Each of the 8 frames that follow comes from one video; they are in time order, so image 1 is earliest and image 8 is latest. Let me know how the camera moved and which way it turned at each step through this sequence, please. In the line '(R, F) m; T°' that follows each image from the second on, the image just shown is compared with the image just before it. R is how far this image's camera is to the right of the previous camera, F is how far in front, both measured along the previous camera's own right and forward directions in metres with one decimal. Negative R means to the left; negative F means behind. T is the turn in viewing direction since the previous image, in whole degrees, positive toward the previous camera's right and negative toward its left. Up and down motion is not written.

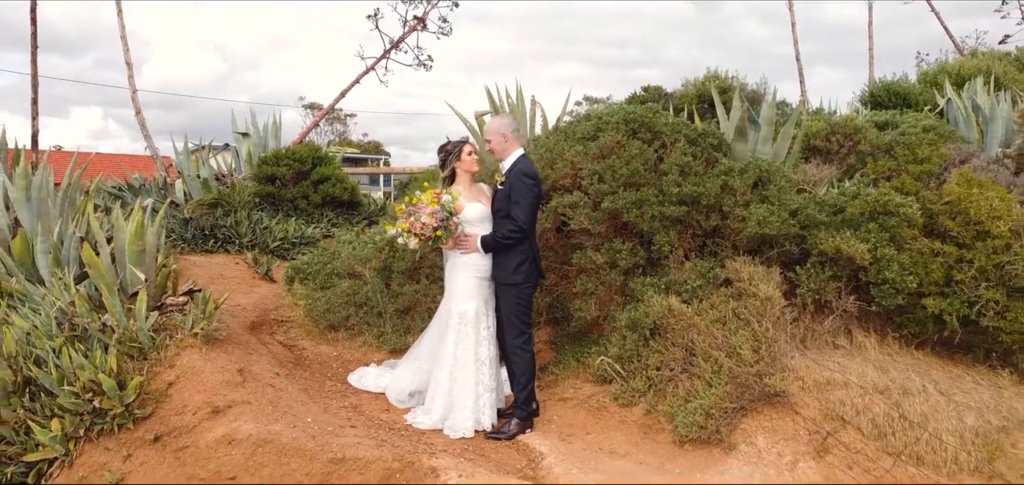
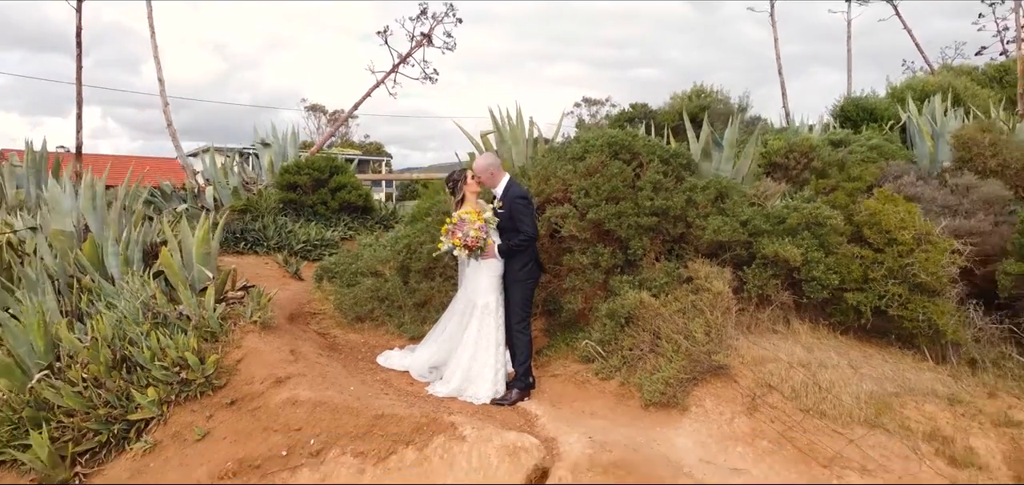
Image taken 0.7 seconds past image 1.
(0.0, -0.7) m; 0°
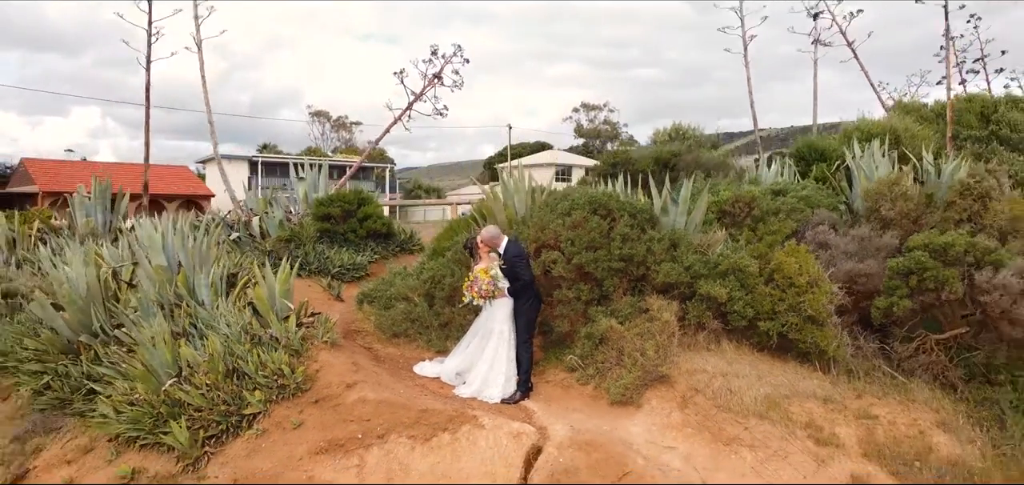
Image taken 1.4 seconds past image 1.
(0.0, -1.3) m; 0°
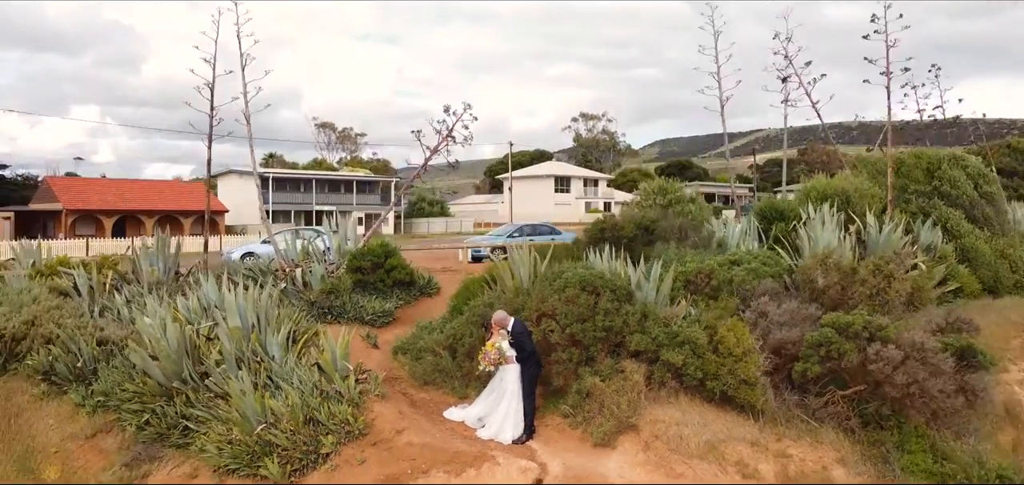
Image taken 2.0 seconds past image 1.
(0.0, -1.5) m; 0°
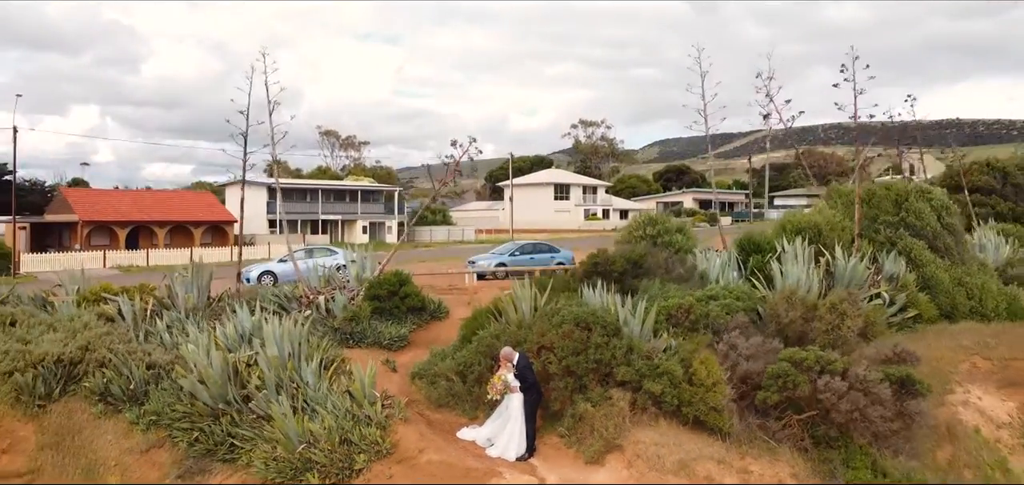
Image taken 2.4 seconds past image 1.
(0.0, -1.1) m; 0°
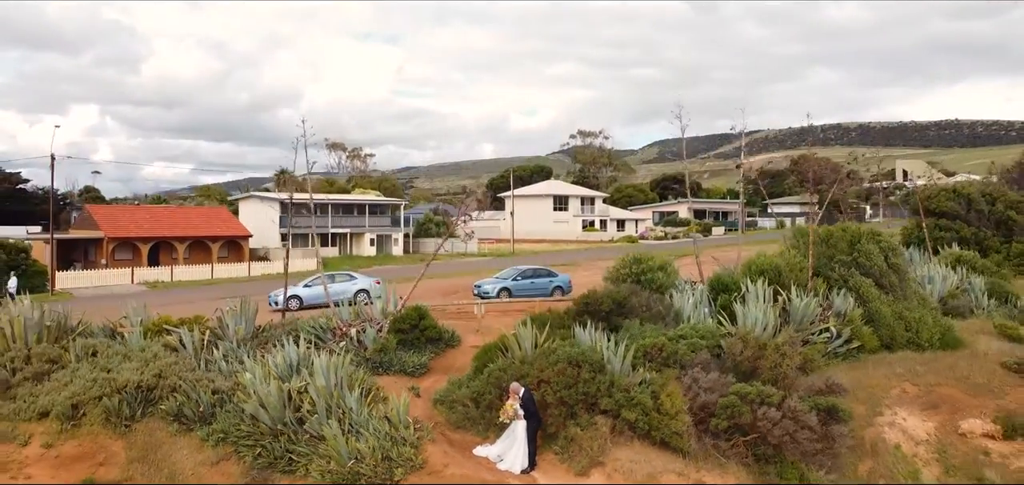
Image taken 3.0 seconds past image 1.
(0.0, -1.9) m; 0°
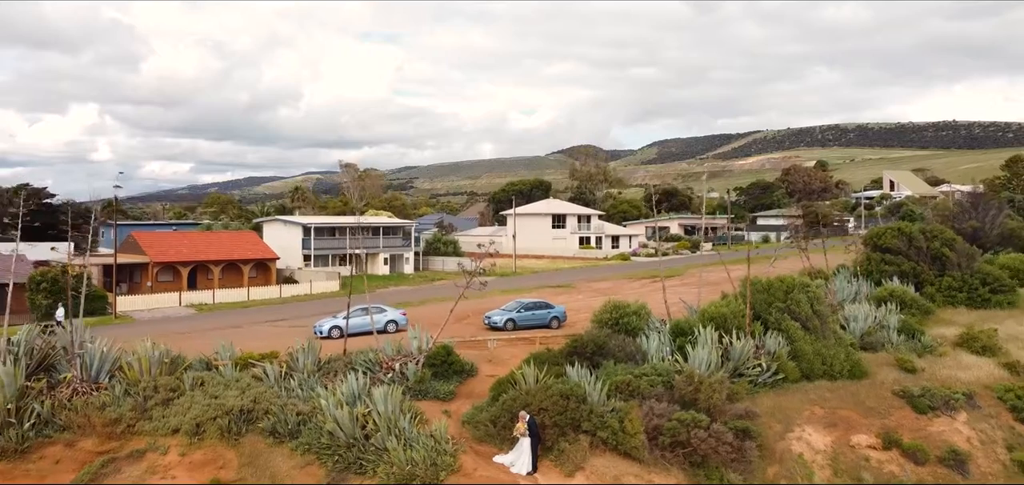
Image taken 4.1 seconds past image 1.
(-0.1, -4.0) m; 0°
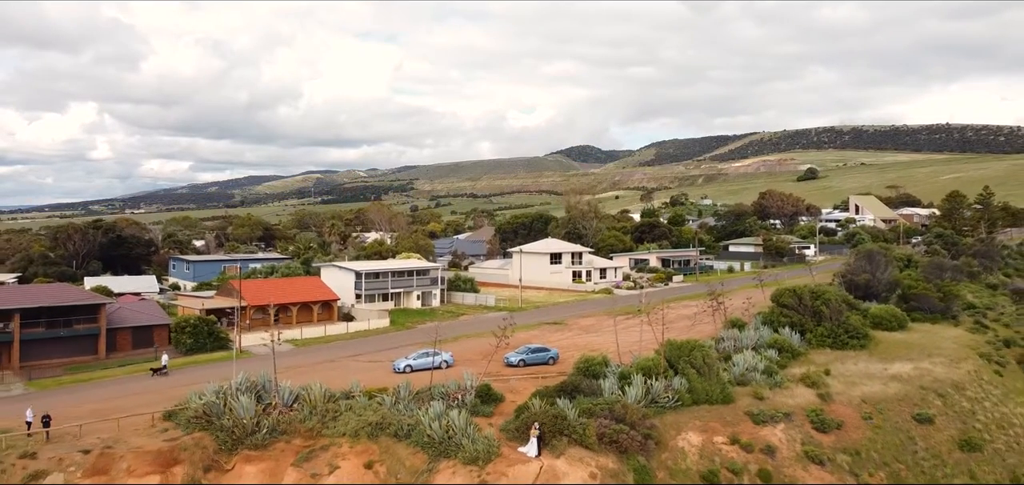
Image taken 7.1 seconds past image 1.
(-0.4, -12.6) m; 0°
